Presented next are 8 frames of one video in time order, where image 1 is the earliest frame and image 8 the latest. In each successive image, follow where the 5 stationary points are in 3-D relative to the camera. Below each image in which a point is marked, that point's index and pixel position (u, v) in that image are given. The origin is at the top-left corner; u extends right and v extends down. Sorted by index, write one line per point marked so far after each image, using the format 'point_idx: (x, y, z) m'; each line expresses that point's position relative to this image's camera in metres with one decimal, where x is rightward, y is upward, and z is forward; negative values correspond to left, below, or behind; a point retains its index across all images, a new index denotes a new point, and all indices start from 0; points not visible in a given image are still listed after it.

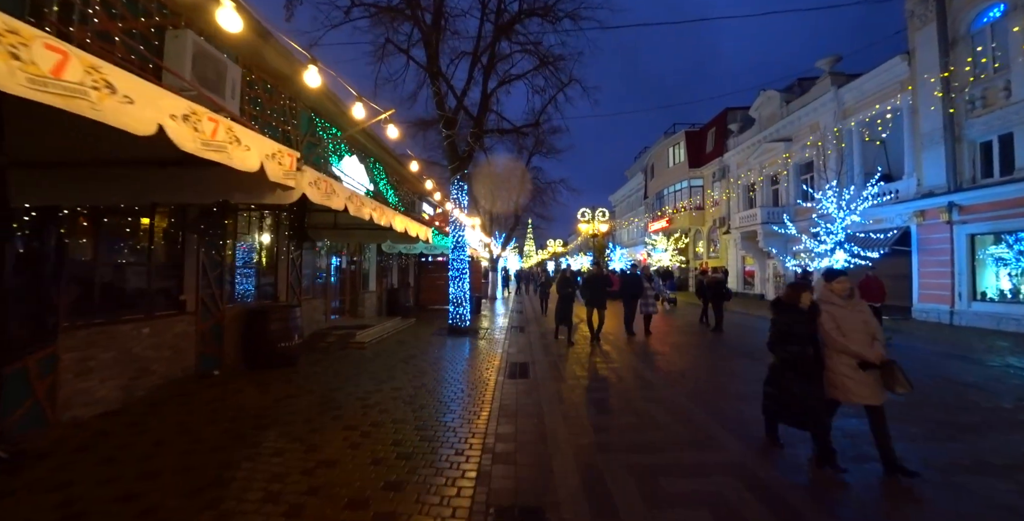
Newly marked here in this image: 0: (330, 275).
0: (-4.7, -0.4, +12.1) m
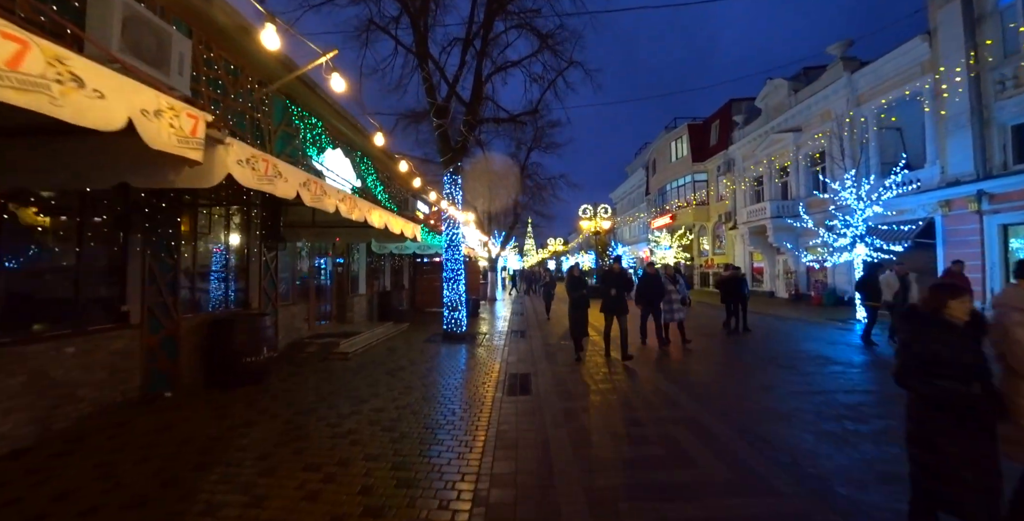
0: (-4.7, -0.4, +11.1) m
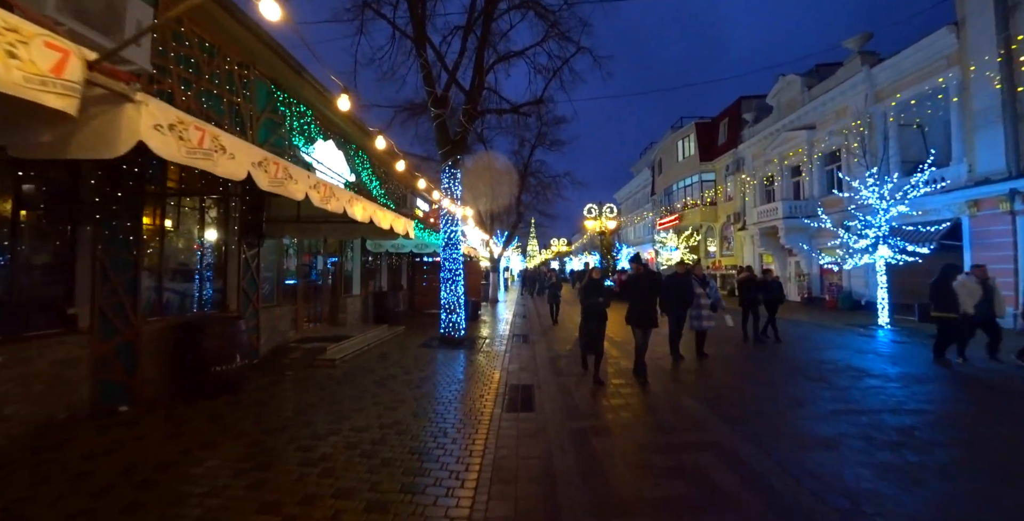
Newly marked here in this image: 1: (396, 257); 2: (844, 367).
0: (-4.6, -0.4, +10.4) m
1: (-4.2, +0.1, +16.9) m
2: (+6.2, -2.0, +8.7) m
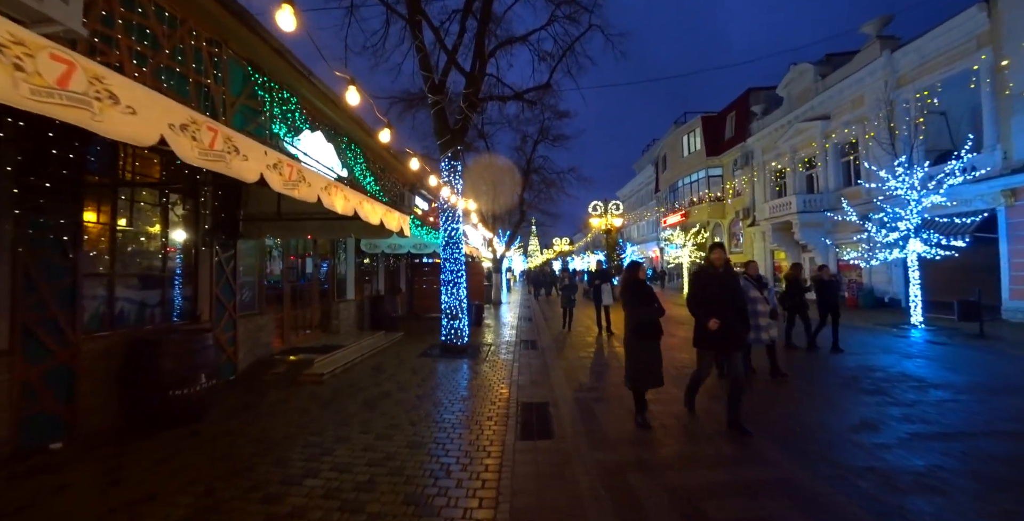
0: (-4.5, -0.4, +9.4) m
1: (-4.0, 0.0, +16.0) m
2: (+6.3, -1.9, +7.8) m
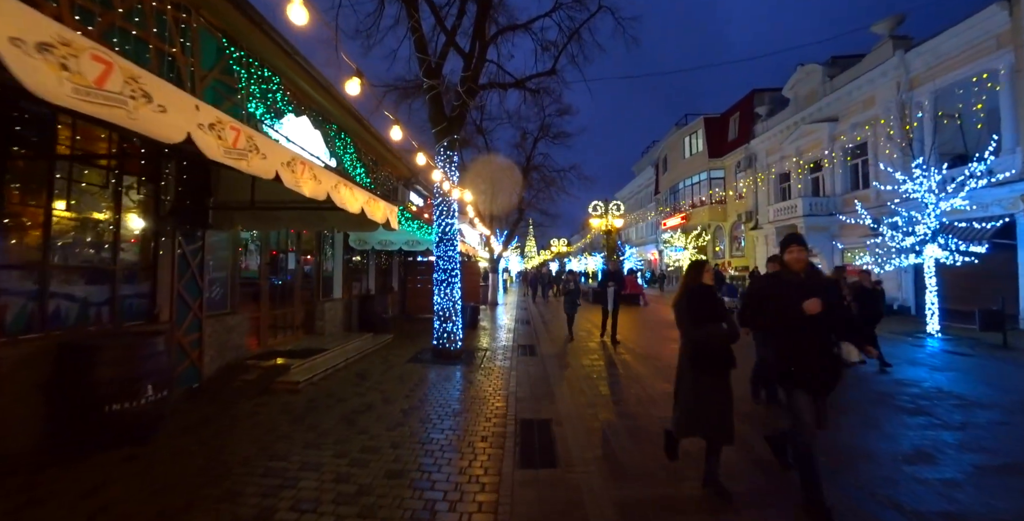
0: (-4.5, -0.3, +8.7) m
1: (-4.1, +0.1, +15.2) m
2: (+6.3, -2.0, +7.1) m
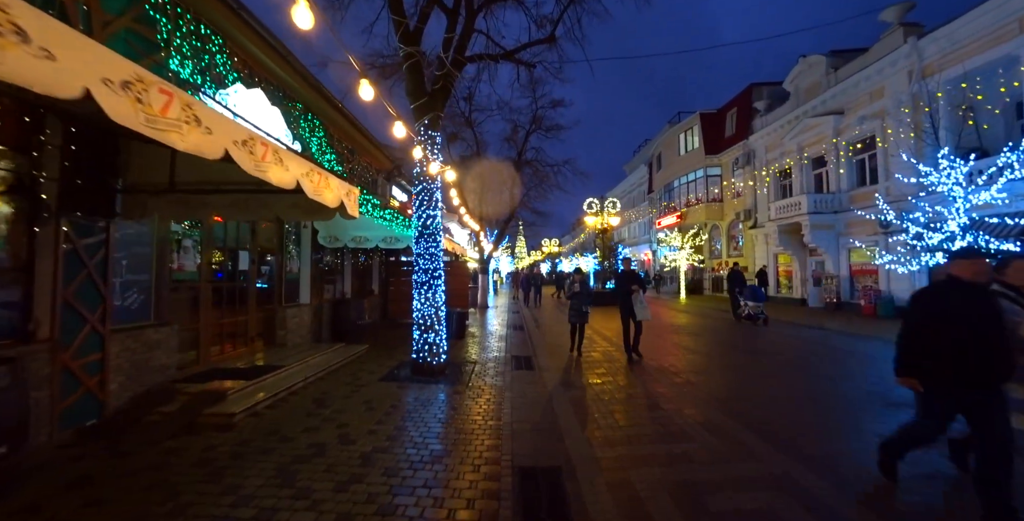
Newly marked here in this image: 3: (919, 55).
0: (-4.6, -0.3, +7.2) m
1: (-4.3, +0.1, +13.8) m
2: (+6.2, -1.9, +5.8) m
3: (+15.7, +7.9, +18.1) m
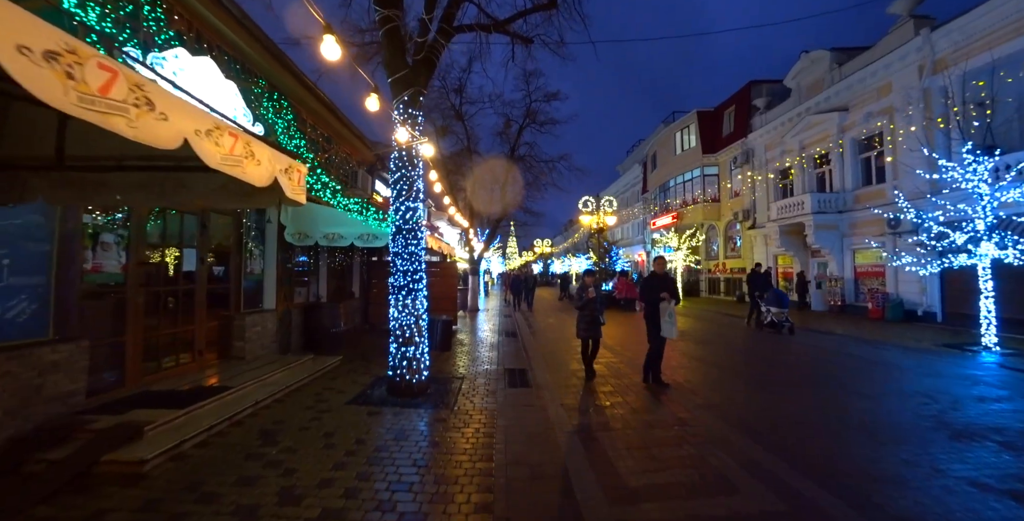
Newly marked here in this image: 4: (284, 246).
0: (-4.7, -0.3, +6.0) m
1: (-4.5, +0.1, +12.5) m
2: (+6.2, -1.9, +4.8) m
3: (+15.4, +7.8, +17.3) m
4: (-4.5, +0.3, +9.2) m
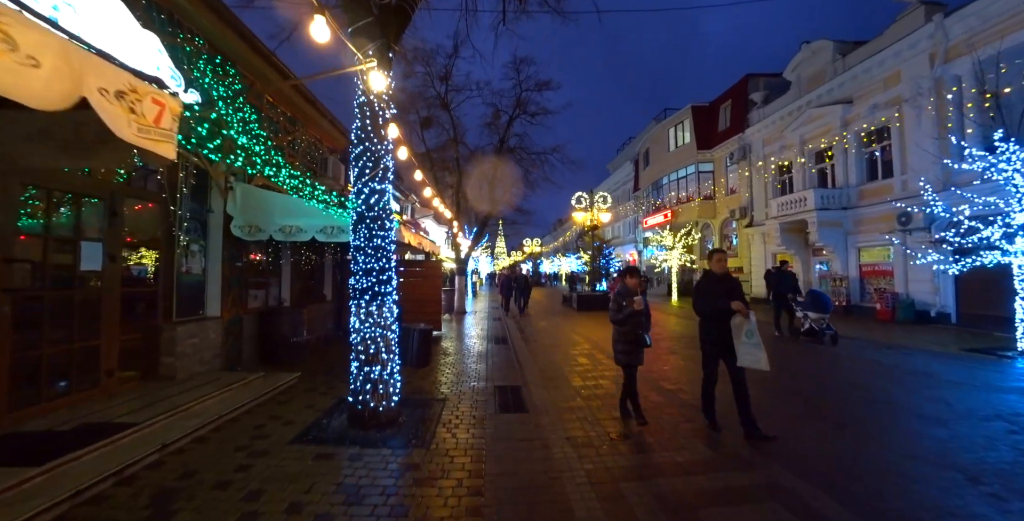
0: (-4.7, -0.3, +4.6) m
1: (-4.7, +0.2, +11.1) m
2: (+6.1, -1.9, +3.7) m
3: (+15.1, +7.9, +16.4) m
4: (-4.6, +0.3, +7.8) m
